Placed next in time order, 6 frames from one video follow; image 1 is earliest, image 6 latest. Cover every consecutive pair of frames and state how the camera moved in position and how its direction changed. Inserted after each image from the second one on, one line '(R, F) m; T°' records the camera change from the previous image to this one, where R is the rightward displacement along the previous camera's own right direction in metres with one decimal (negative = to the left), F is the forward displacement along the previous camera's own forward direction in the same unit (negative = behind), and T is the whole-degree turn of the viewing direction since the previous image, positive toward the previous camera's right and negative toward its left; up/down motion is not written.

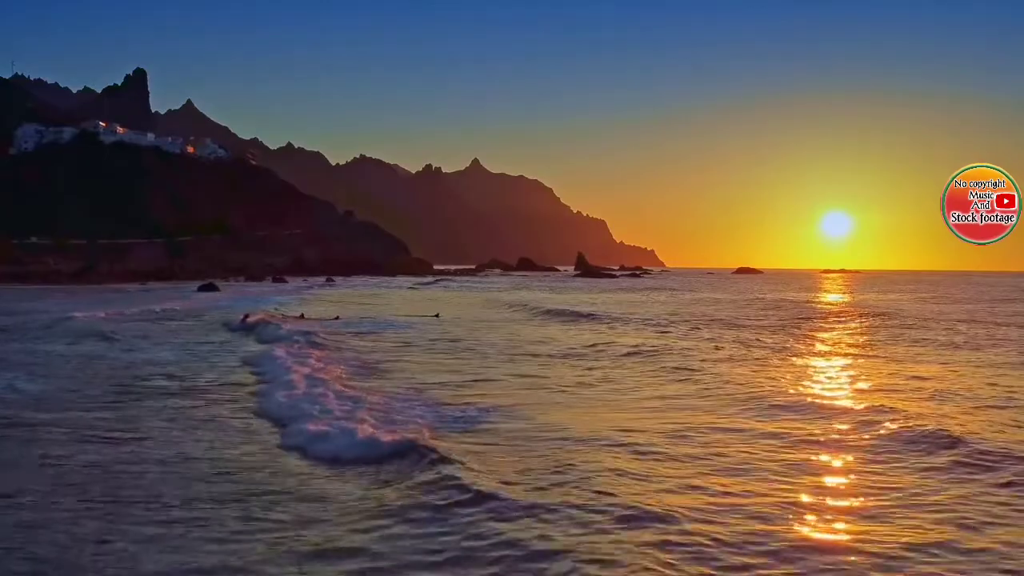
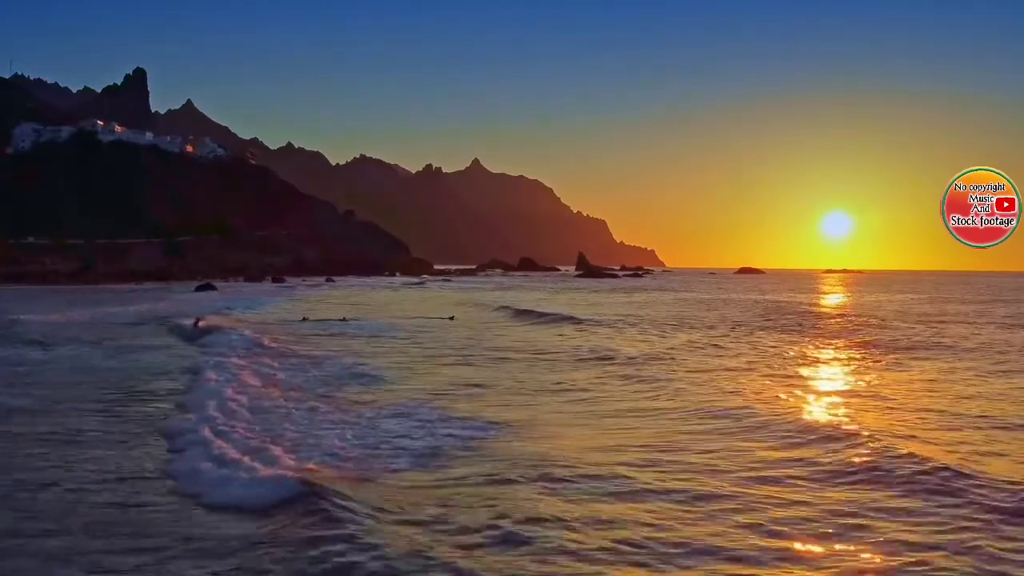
(0.0, +0.5) m; 0°
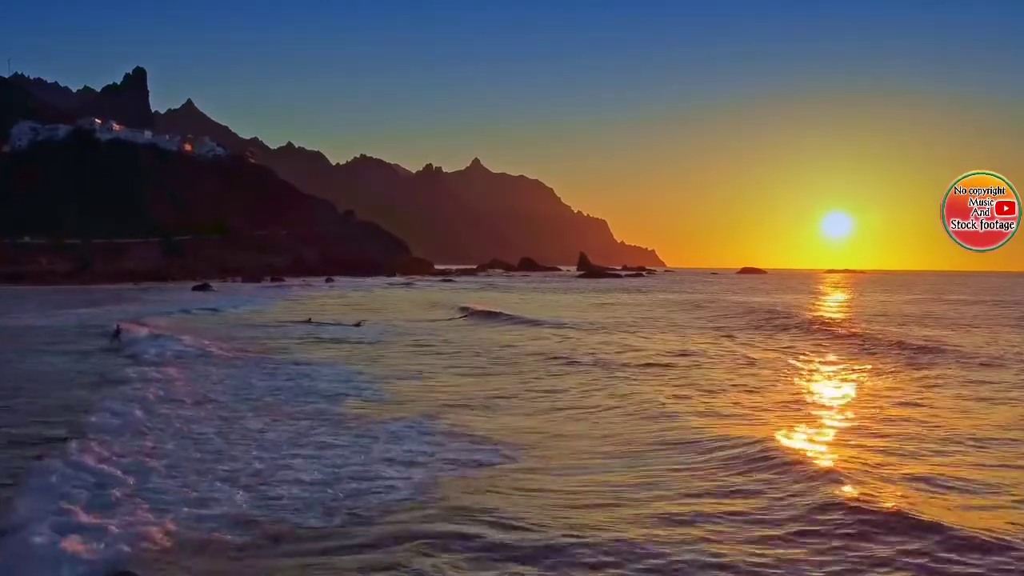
(-0.2, +1.0) m; 0°
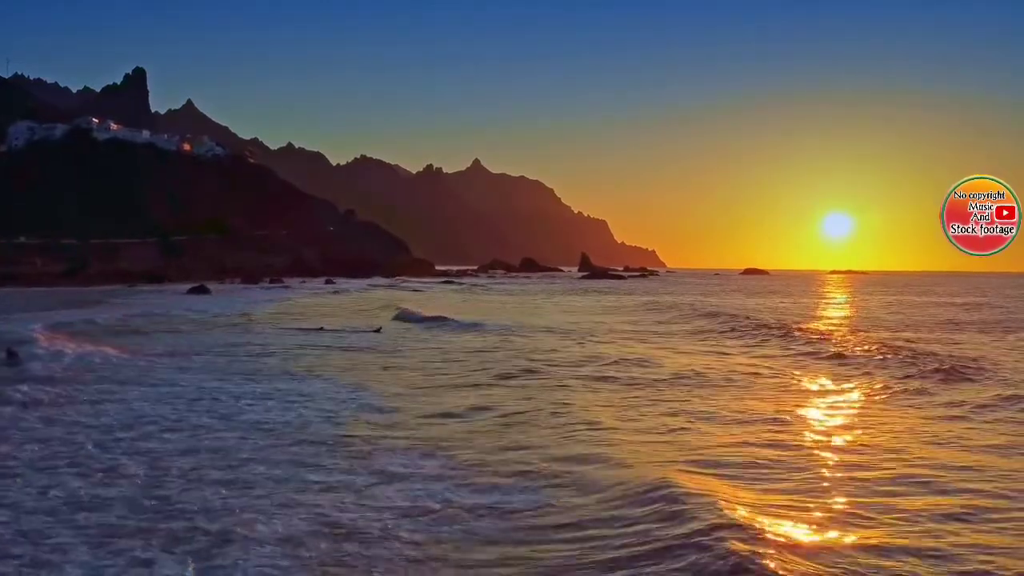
(-0.3, +1.3) m; 0°
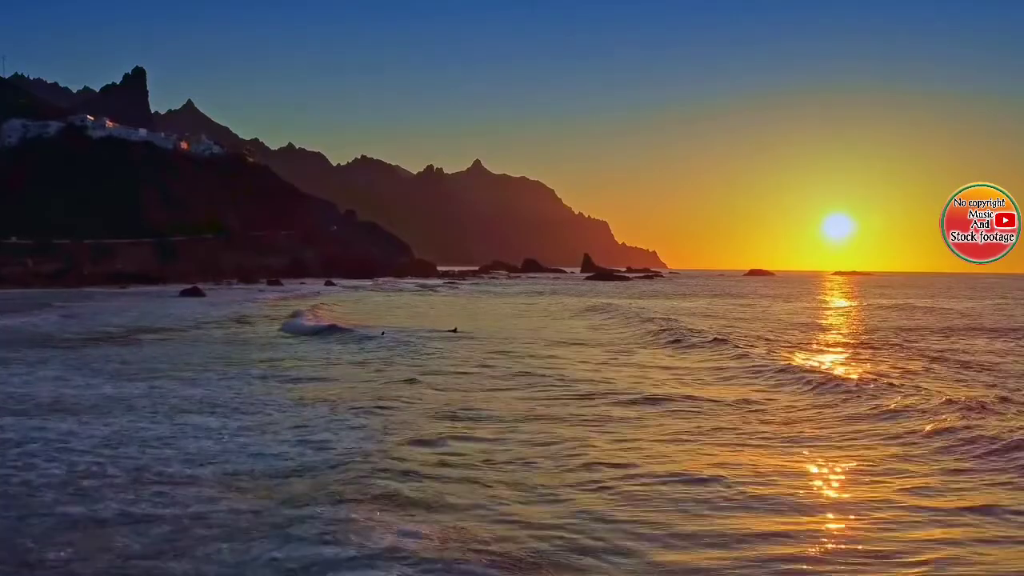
(-0.5, +2.1) m; 0°
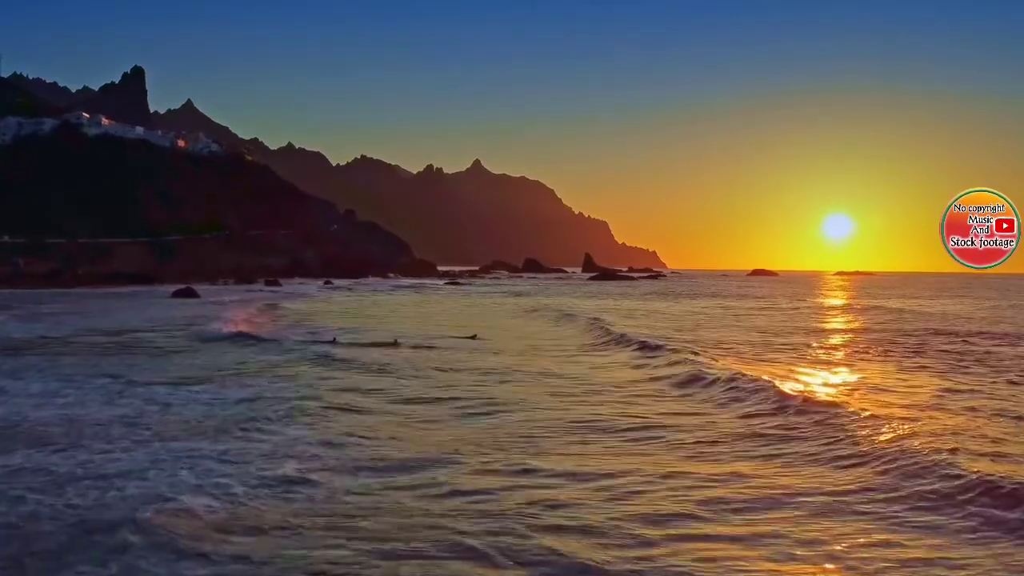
(-0.4, +1.5) m; 0°
